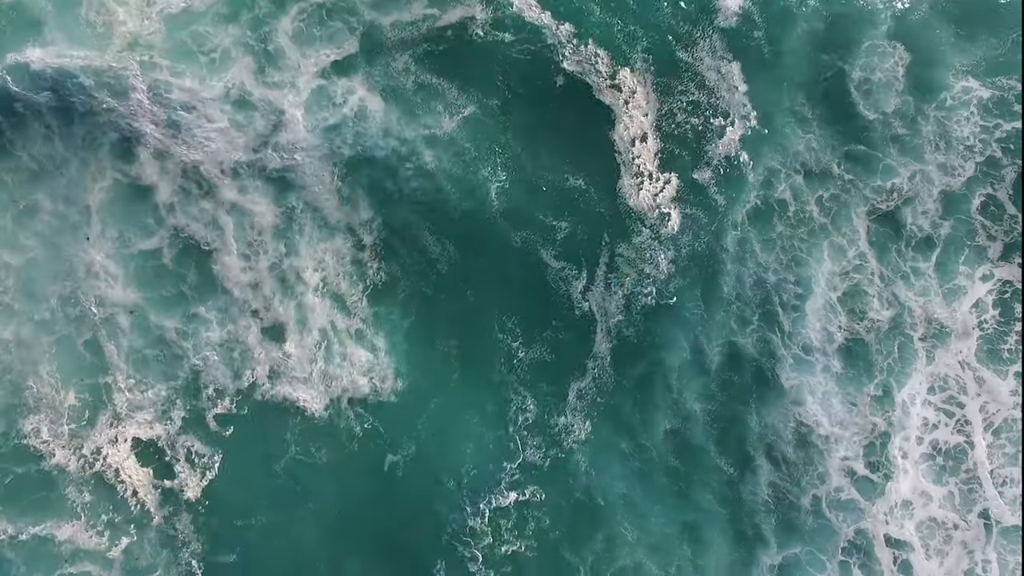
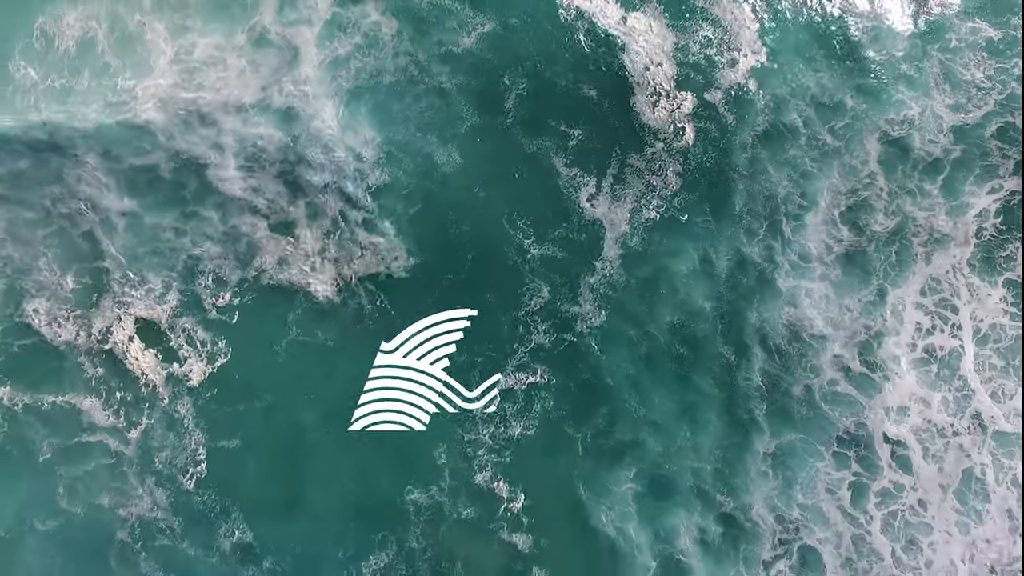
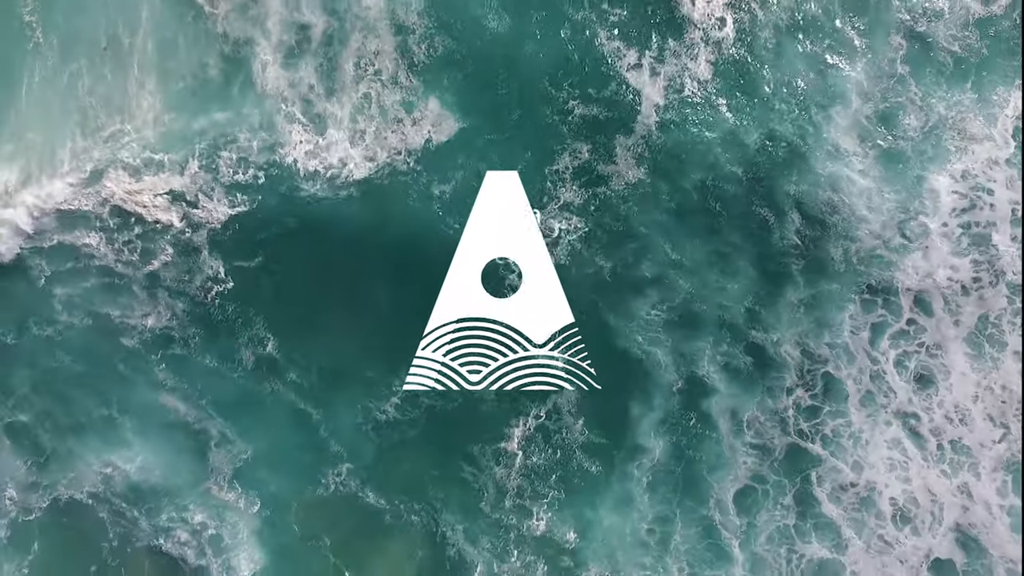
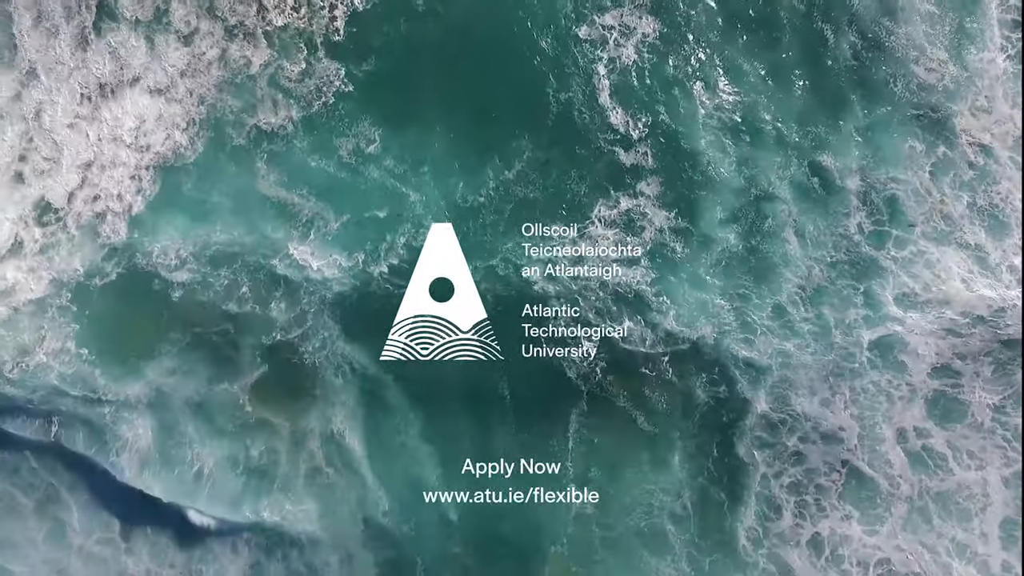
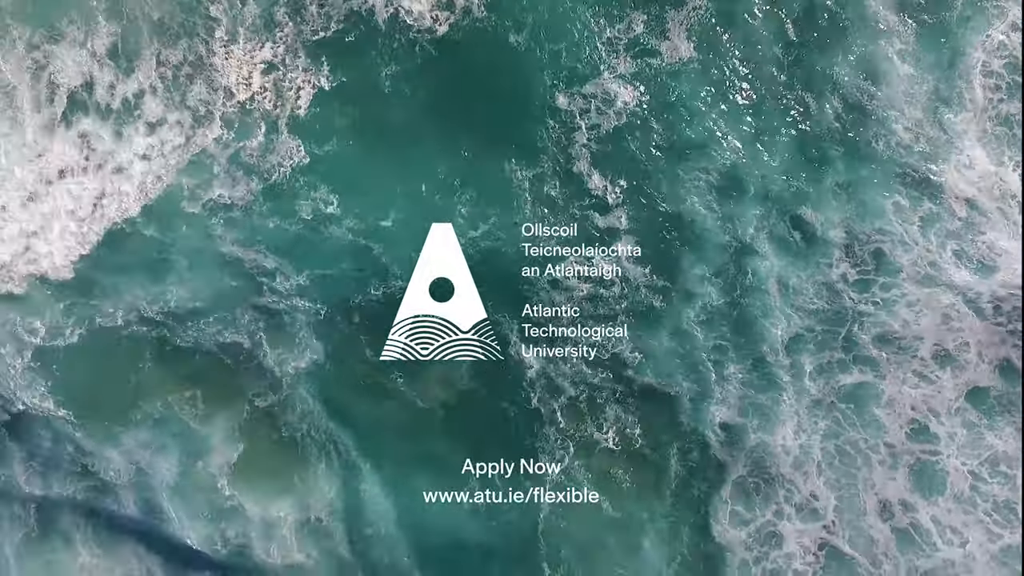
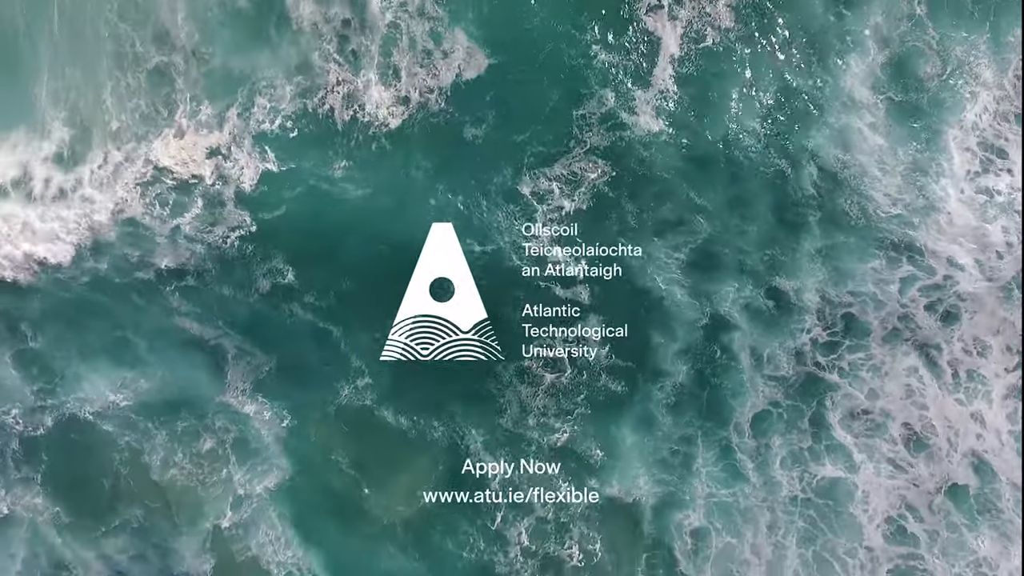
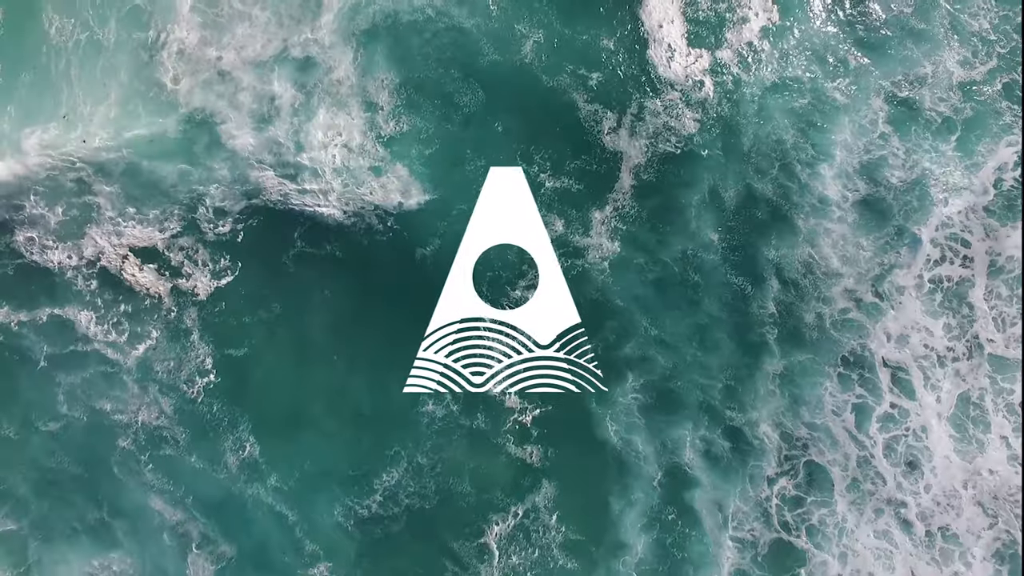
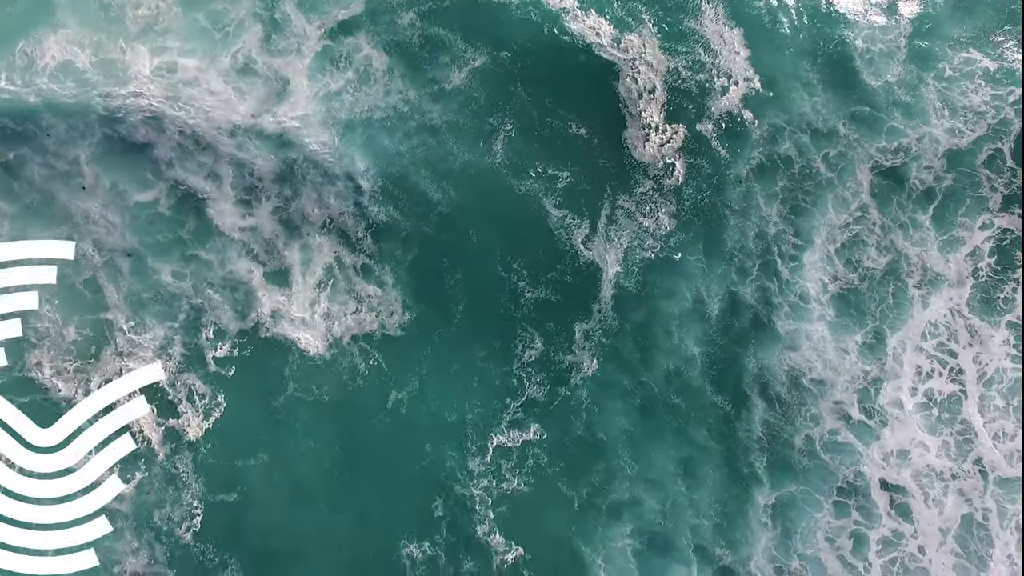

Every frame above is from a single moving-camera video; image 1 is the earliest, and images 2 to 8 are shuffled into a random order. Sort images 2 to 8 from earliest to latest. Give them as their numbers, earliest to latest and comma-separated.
8, 2, 7, 3, 6, 5, 4
